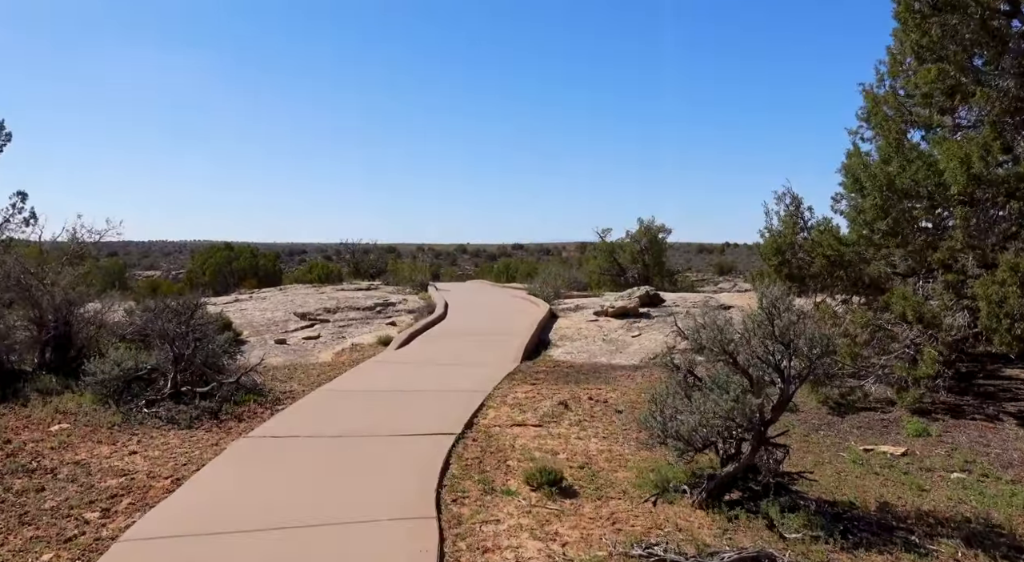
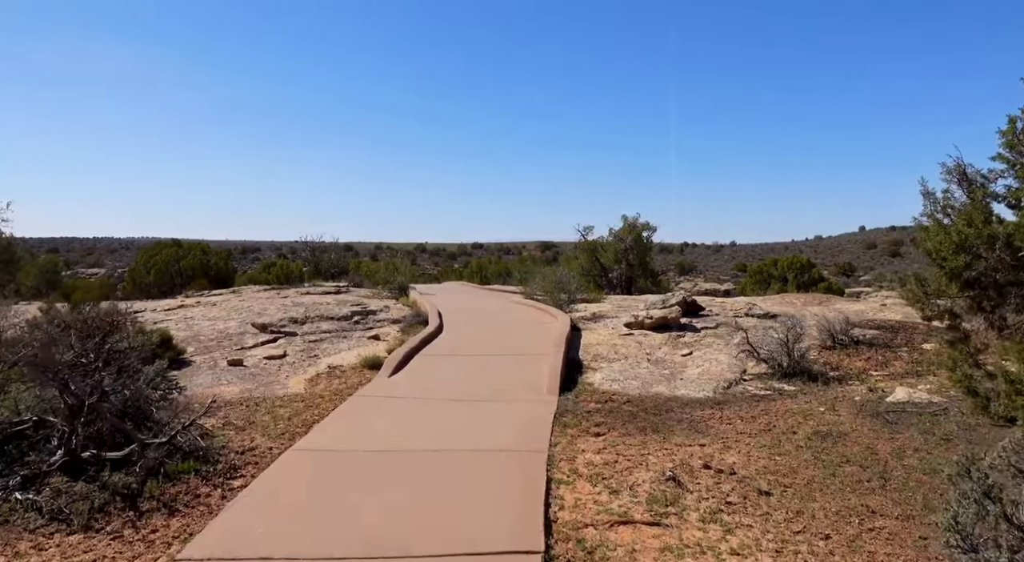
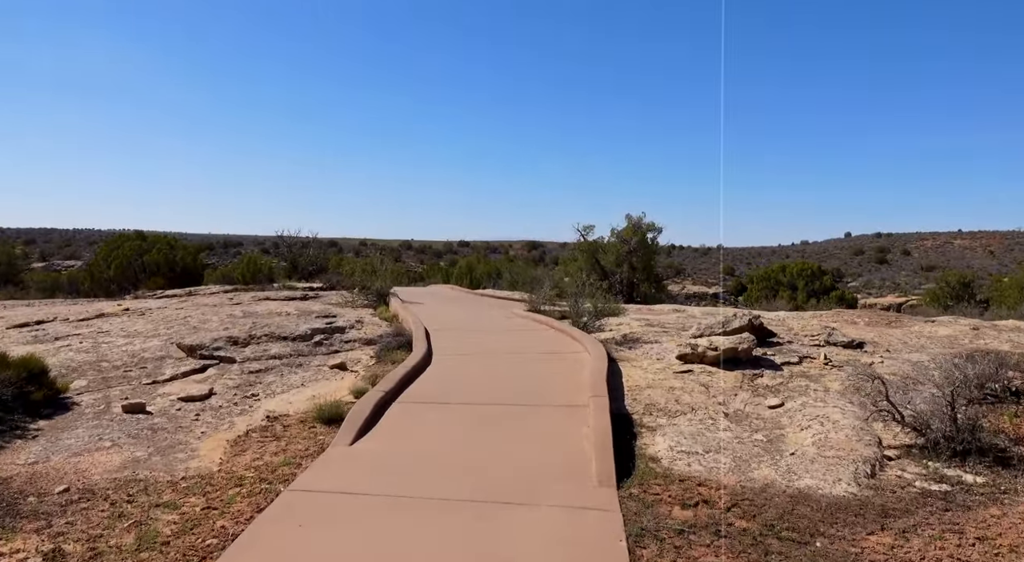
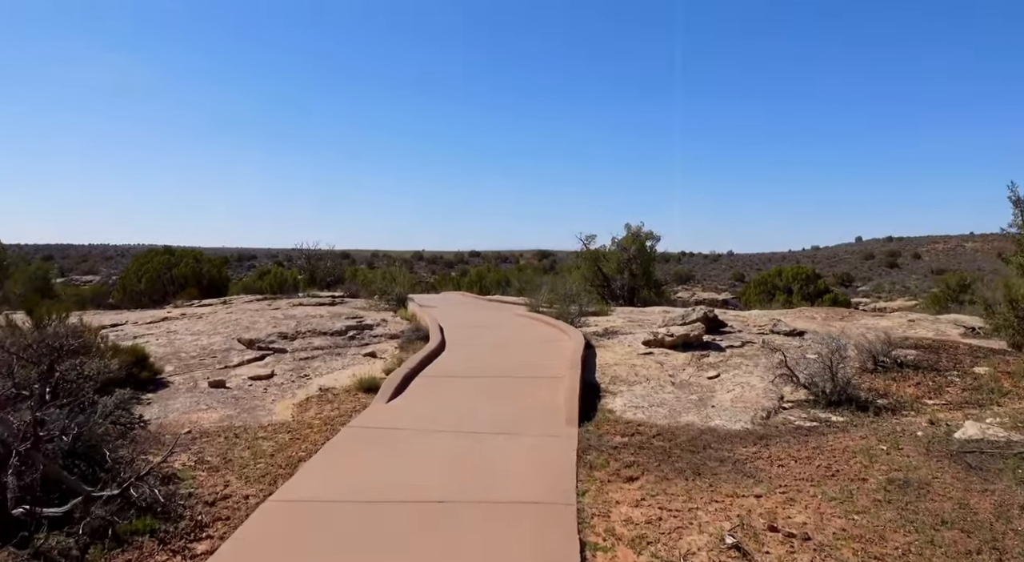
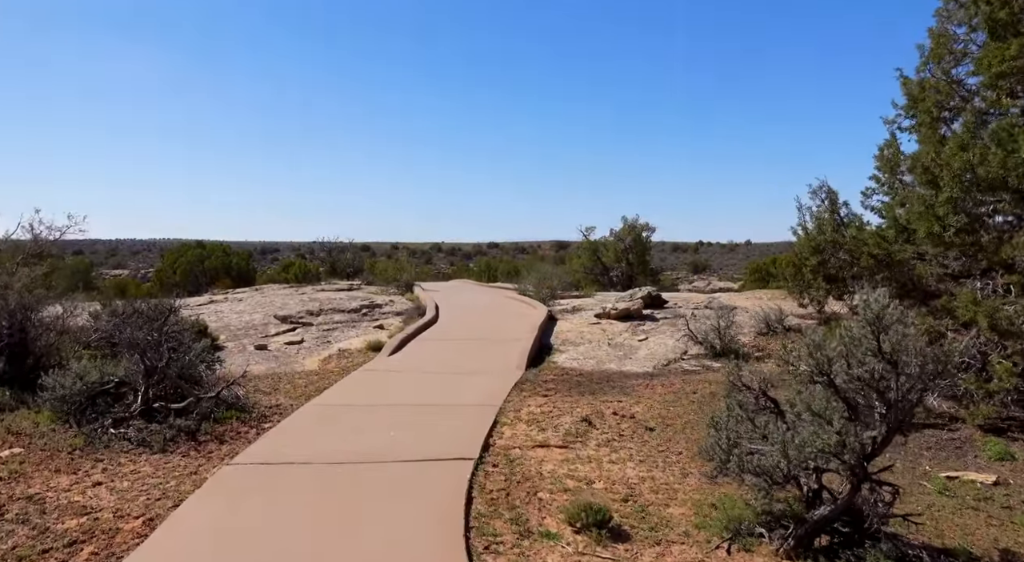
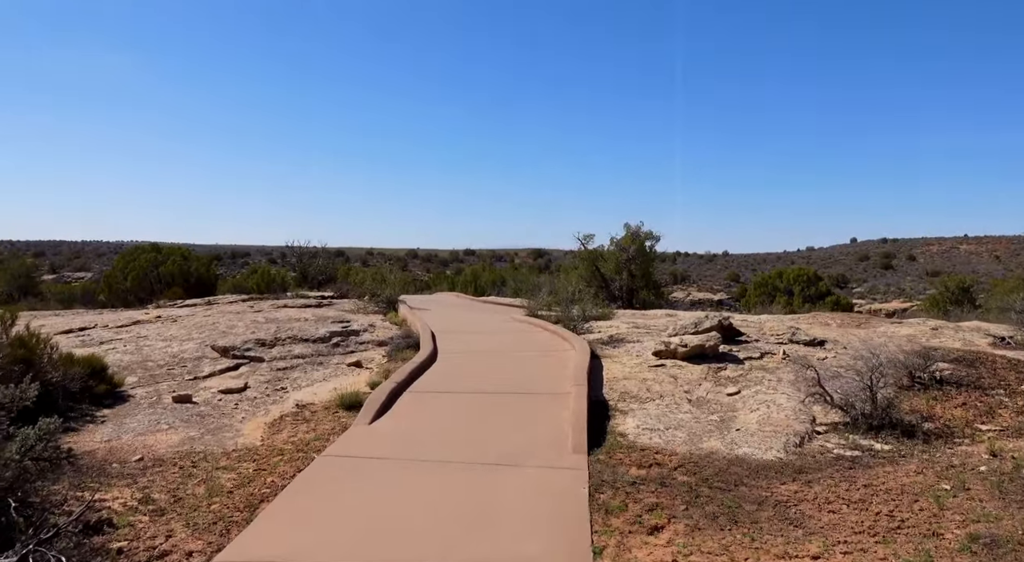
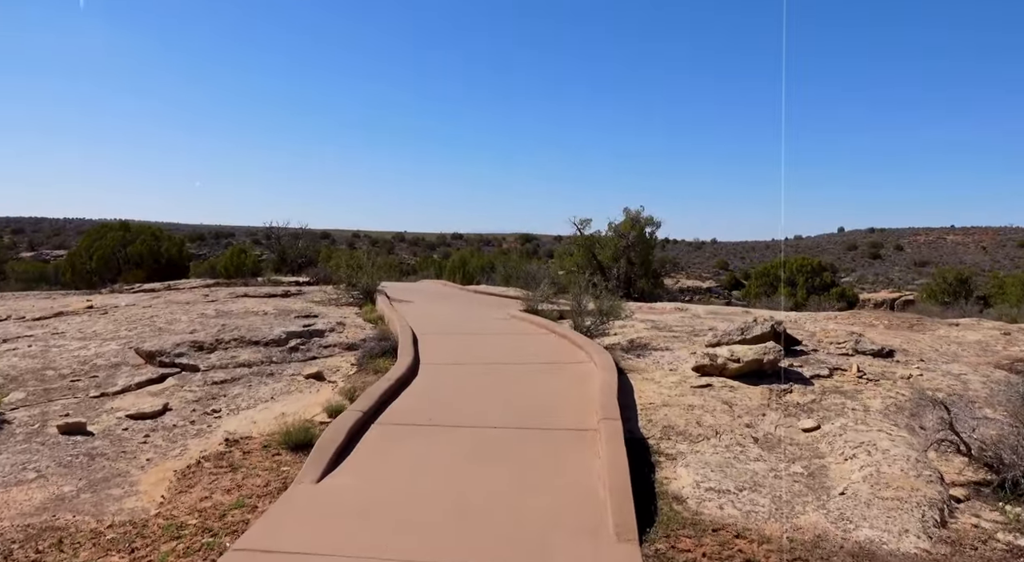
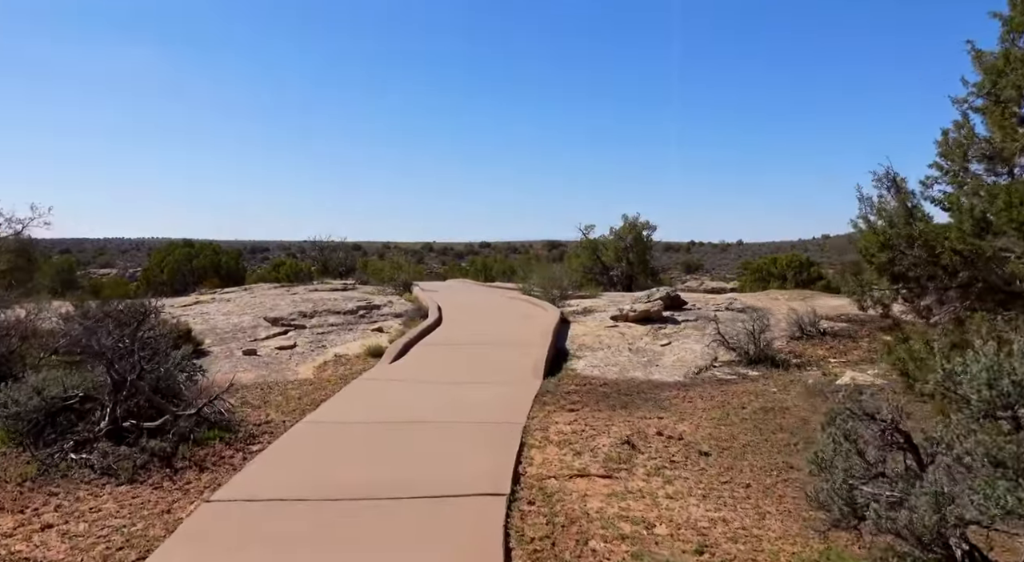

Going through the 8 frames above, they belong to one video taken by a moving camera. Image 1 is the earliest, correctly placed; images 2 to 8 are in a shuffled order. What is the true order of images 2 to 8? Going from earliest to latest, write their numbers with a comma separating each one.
5, 8, 2, 4, 6, 3, 7
